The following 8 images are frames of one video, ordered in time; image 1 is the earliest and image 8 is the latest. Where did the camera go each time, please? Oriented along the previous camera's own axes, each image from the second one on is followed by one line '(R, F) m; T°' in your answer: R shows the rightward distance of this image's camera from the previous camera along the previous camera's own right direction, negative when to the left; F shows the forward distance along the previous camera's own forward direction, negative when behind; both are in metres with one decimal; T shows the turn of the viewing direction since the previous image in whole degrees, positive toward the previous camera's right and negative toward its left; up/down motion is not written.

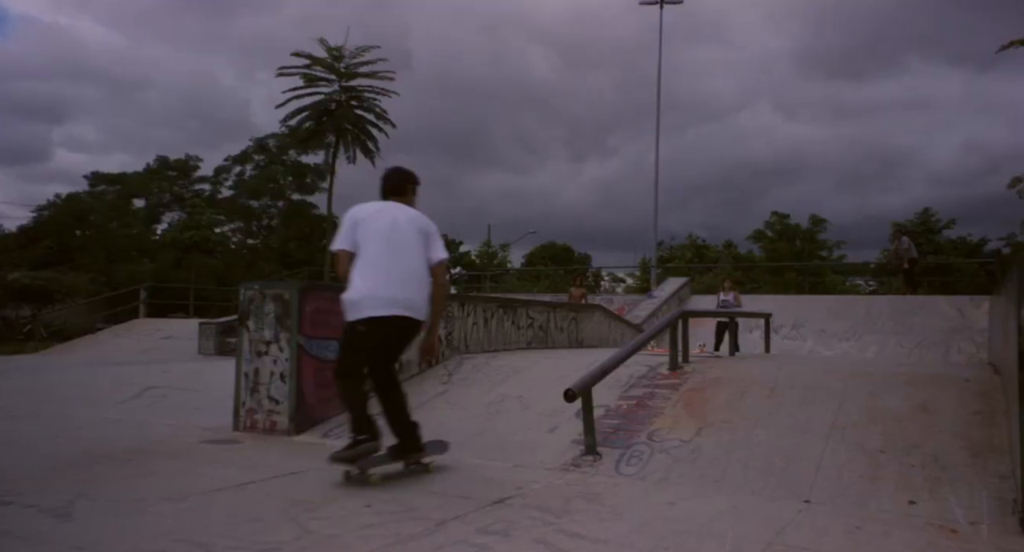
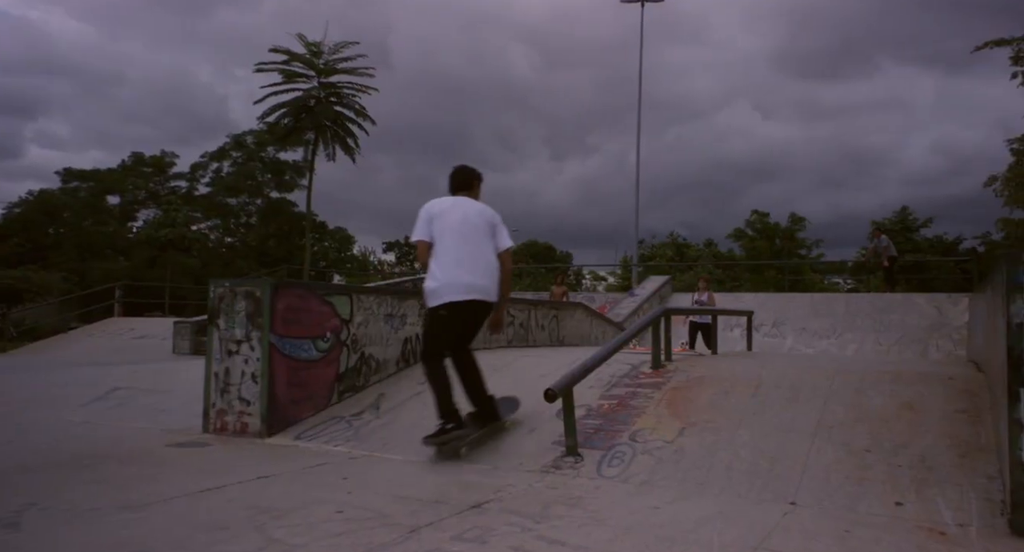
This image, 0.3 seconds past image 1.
(0.0, +0.2) m; +2°
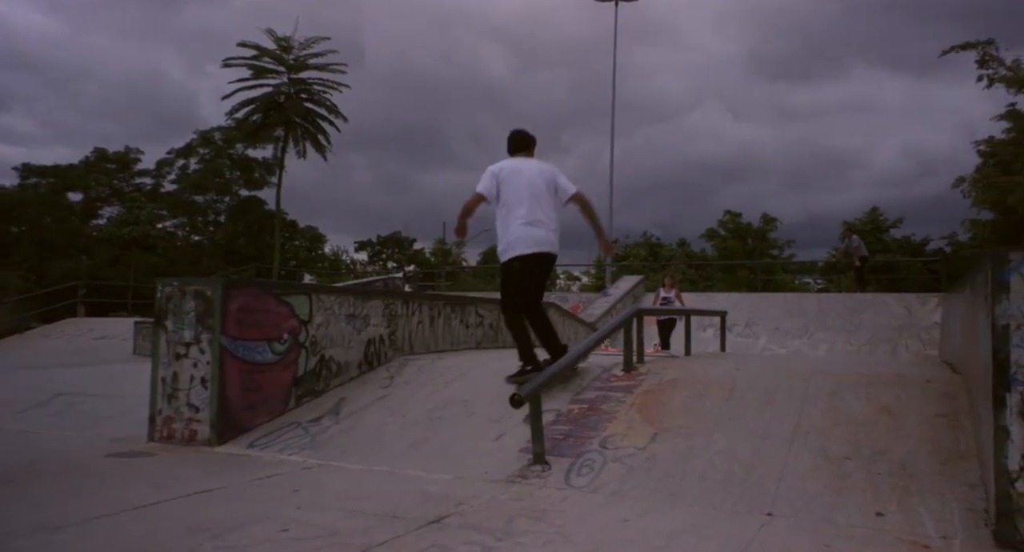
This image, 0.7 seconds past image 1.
(+0.1, +0.3) m; +2°
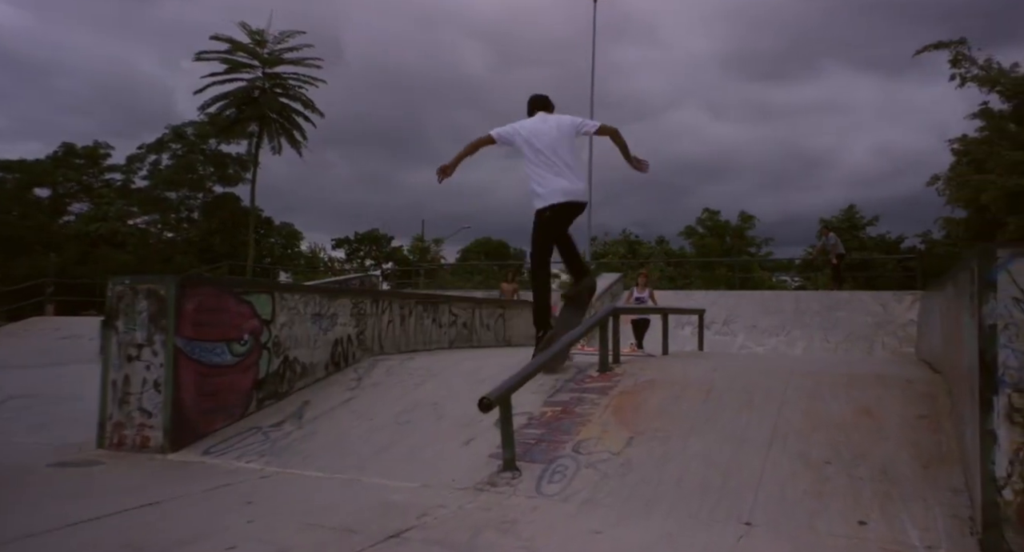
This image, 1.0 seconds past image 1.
(+0.1, +0.2) m; +2°
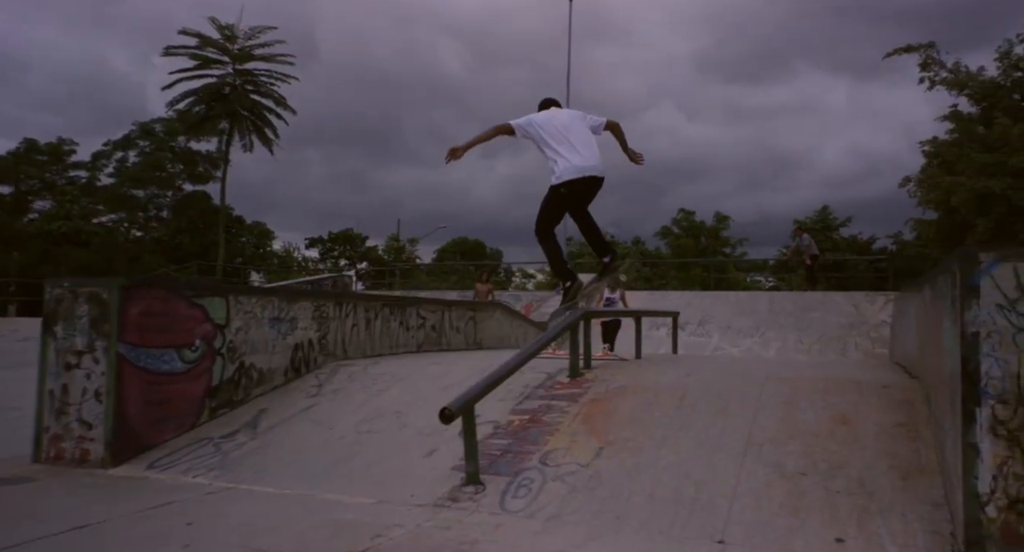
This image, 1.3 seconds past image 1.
(+0.1, +0.2) m; +2°
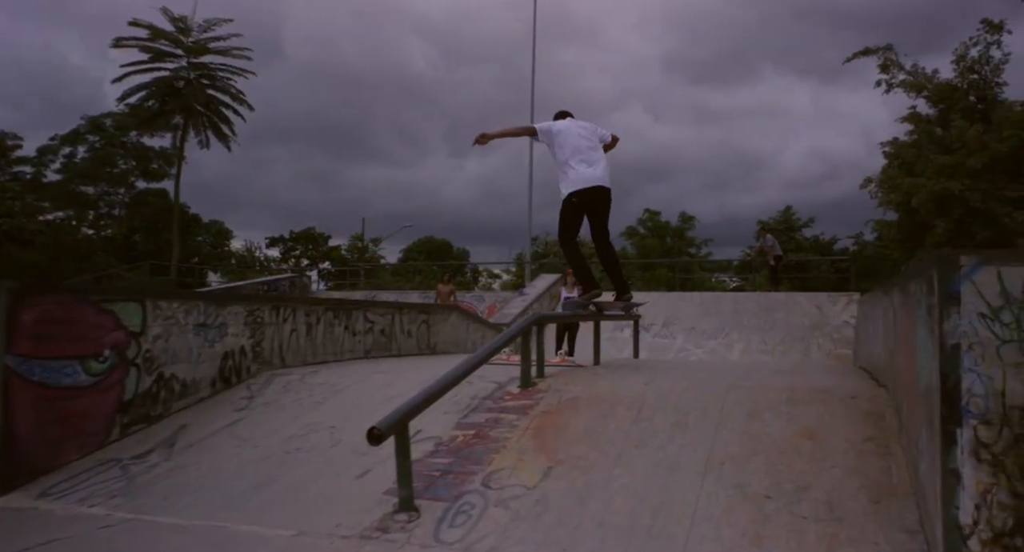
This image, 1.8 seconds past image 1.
(+0.2, +0.4) m; +3°
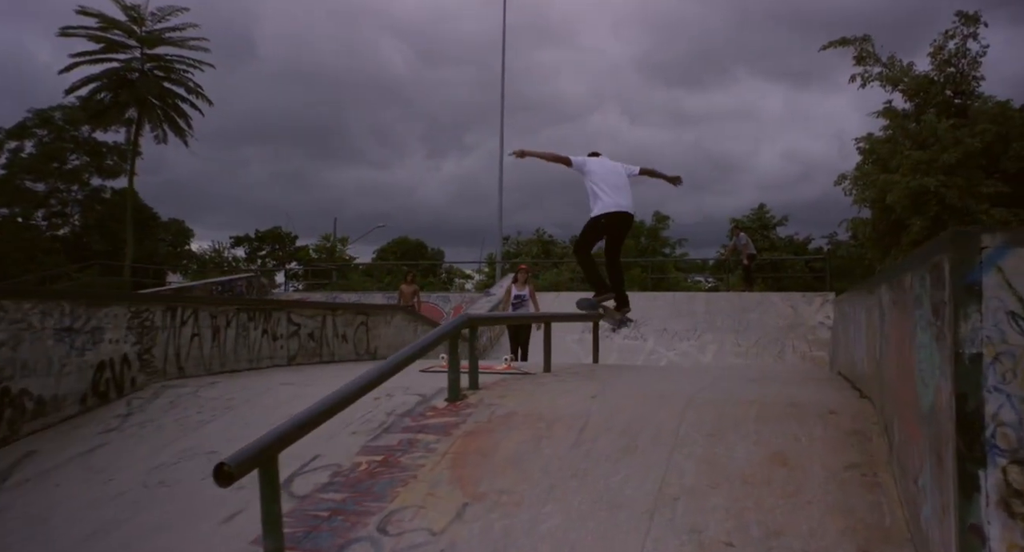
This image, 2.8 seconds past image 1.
(+0.4, +0.8) m; +2°
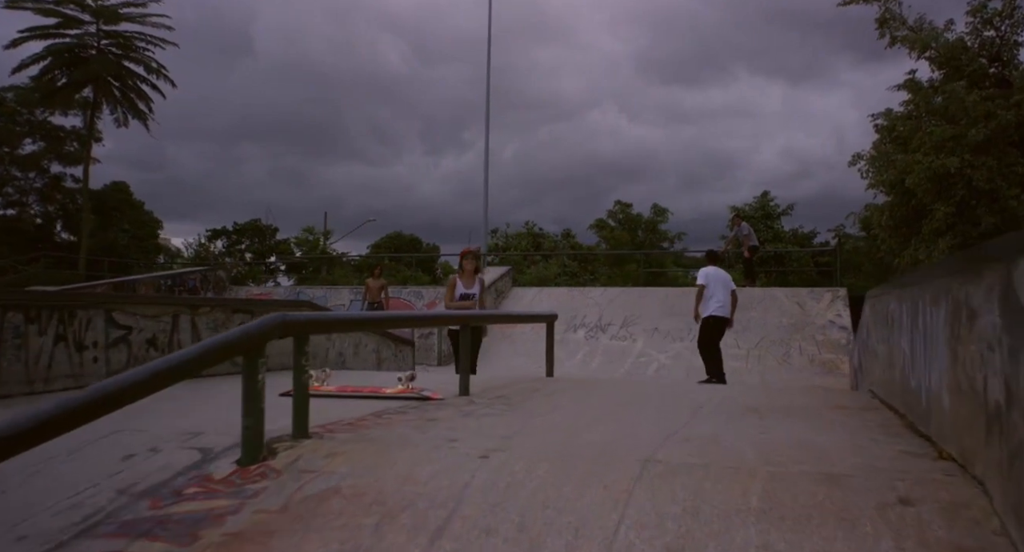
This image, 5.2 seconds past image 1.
(+0.7, +2.0) m; 0°
